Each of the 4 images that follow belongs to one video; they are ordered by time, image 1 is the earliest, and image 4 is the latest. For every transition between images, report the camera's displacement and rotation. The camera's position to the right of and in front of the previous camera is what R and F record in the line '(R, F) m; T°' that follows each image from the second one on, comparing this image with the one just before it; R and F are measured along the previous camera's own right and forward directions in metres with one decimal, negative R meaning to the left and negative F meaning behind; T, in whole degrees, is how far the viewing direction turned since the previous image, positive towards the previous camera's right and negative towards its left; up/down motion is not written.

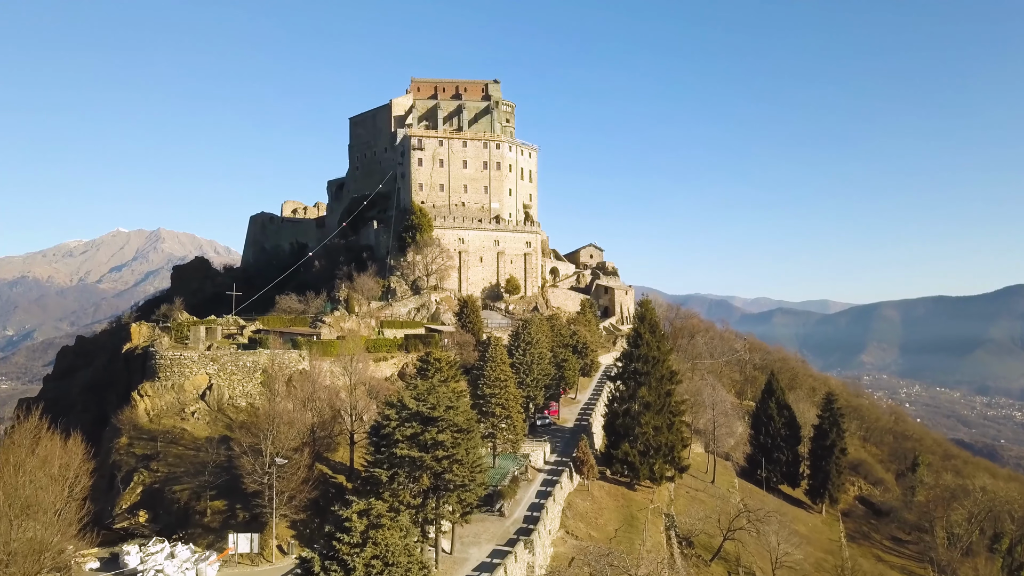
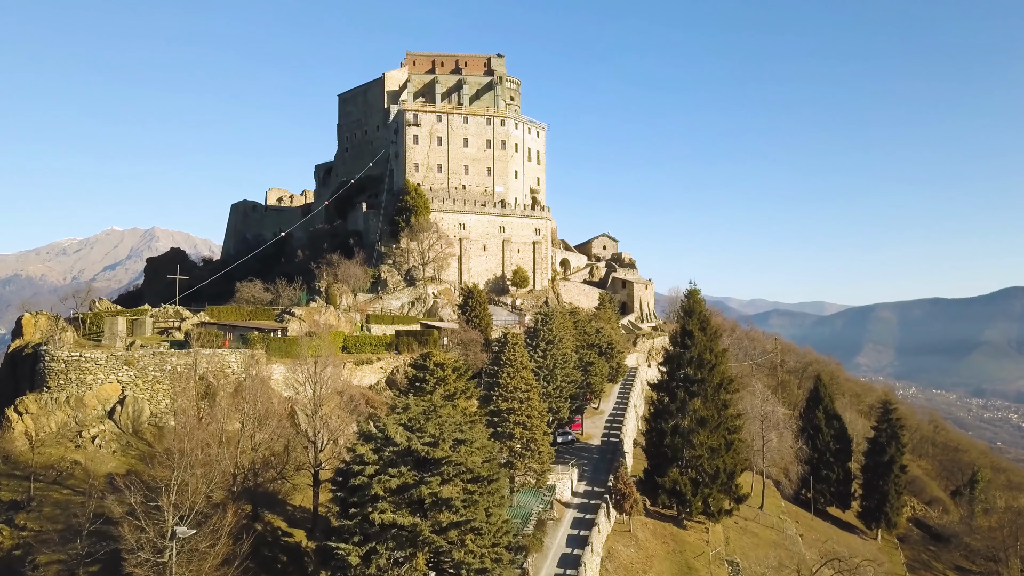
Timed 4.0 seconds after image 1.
(-1.2, +9.1) m; 0°
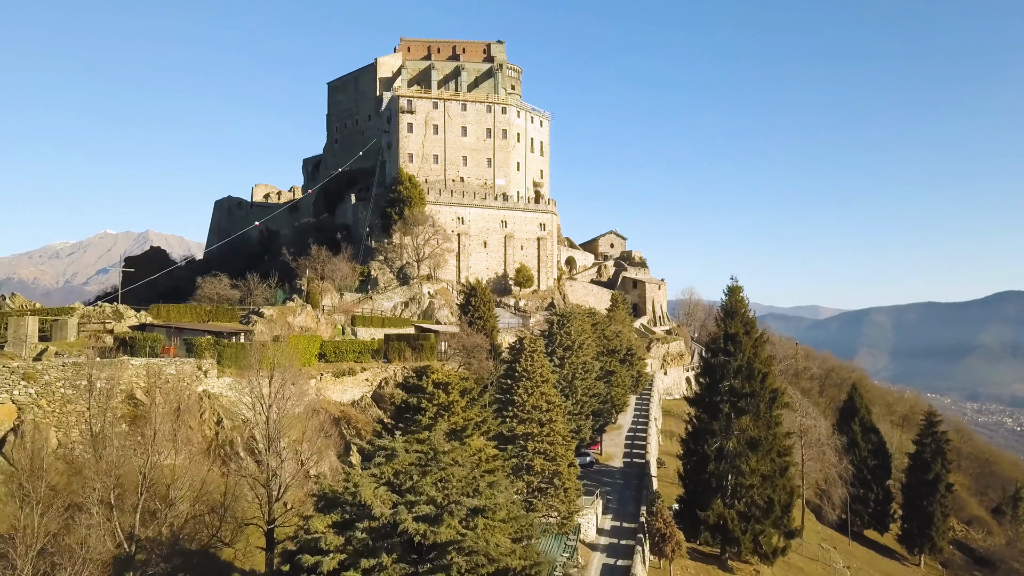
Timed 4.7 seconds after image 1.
(-0.7, +5.8) m; 0°
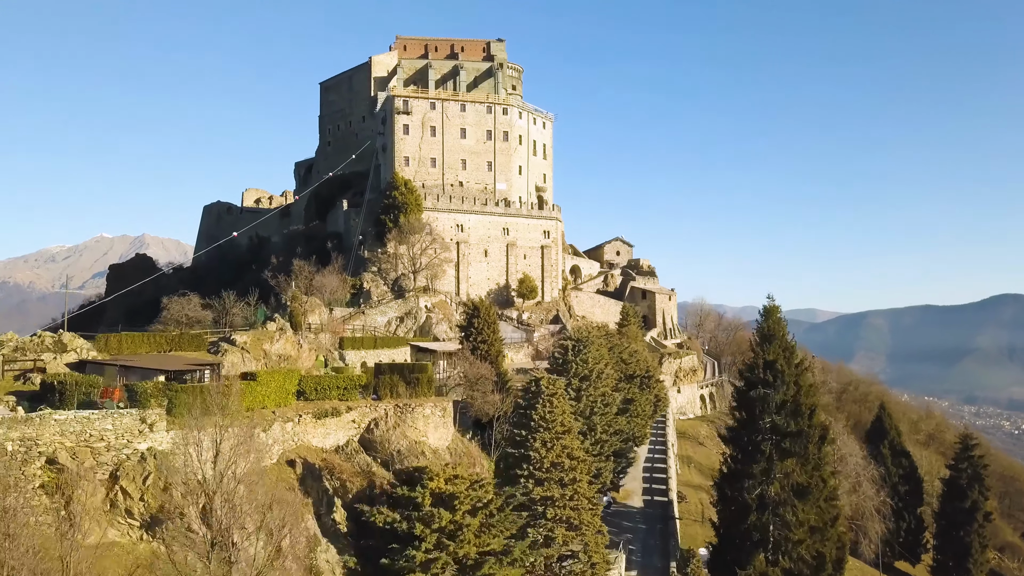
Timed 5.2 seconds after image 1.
(-0.5, +3.8) m; 0°
